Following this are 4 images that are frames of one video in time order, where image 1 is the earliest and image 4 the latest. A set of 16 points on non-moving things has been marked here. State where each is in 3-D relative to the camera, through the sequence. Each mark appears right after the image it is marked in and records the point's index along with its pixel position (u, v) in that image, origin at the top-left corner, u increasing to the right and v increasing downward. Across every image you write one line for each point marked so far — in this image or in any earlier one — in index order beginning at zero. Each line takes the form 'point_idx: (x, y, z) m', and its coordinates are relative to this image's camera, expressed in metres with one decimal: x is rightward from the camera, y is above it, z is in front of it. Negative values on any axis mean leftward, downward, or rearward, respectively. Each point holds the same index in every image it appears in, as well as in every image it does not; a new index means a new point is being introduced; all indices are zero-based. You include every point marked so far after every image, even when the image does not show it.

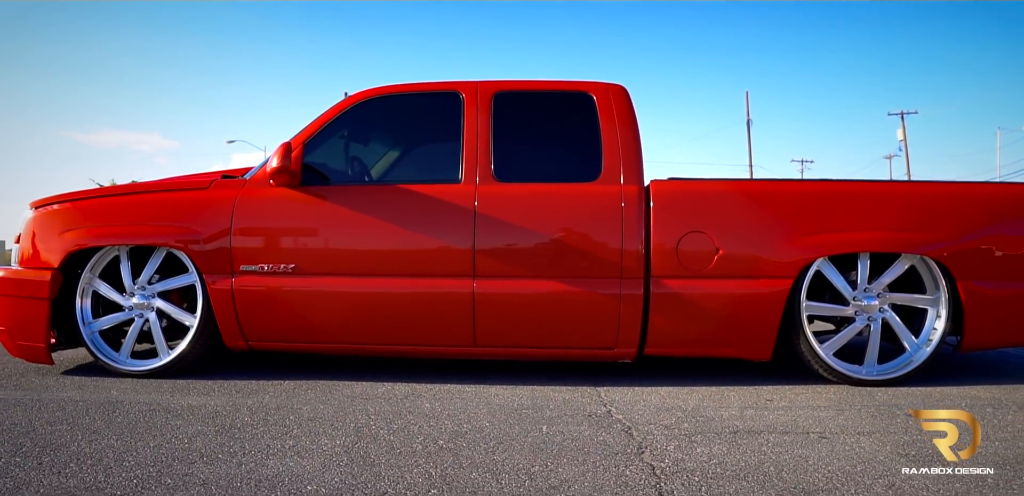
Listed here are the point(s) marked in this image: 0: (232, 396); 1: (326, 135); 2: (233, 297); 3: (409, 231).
0: (-1.4, -0.7, +3.7) m
1: (-1.1, +0.7, +4.3) m
2: (-1.5, -0.3, +4.1) m
3: (-0.6, +0.1, +4.0) m
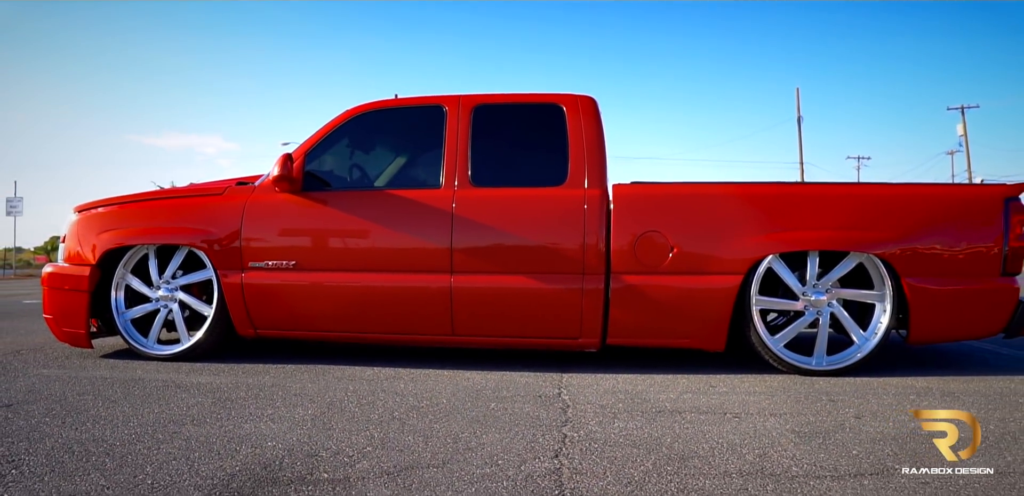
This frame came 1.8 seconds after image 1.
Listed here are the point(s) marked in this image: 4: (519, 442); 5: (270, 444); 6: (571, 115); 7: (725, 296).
0: (-1.6, -0.7, +4.2) m
1: (-1.2, +0.7, +4.8) m
2: (-1.7, -0.3, +4.6) m
3: (-0.7, +0.1, +4.5) m
4: (0.0, -0.7, +2.8) m
5: (-0.9, -0.7, +2.8) m
6: (+0.4, +0.8, +4.6) m
7: (+1.2, -0.3, +4.3) m
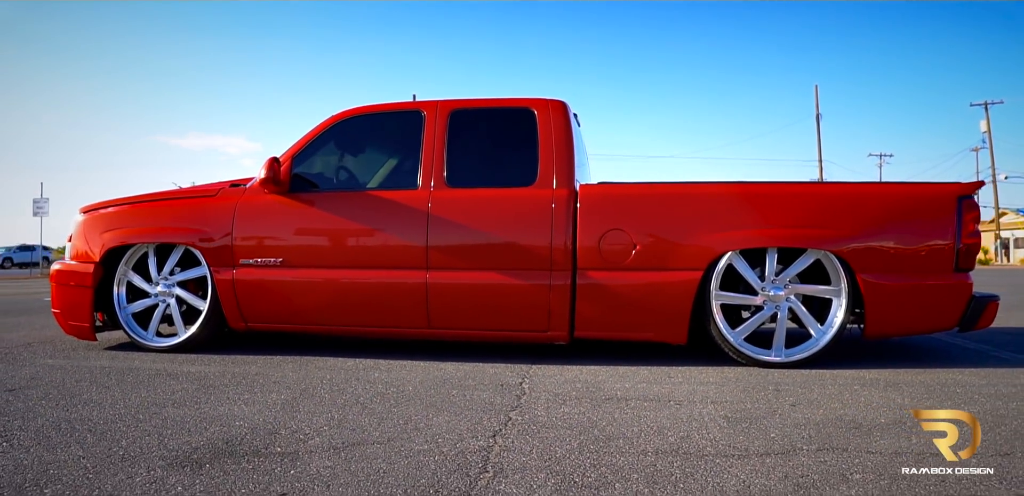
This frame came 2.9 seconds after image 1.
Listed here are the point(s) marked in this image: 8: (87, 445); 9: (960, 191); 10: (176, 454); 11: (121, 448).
0: (-1.8, -0.7, +4.5) m
1: (-1.4, +0.7, +5.1) m
2: (-1.9, -0.3, +4.9) m
3: (-0.9, +0.1, +4.7) m
4: (-0.2, -0.7, +3.0) m
5: (-1.1, -0.7, +3.0) m
6: (+0.2, +0.9, +4.8) m
7: (+1.1, -0.3, +4.5) m
8: (-1.6, -0.7, +2.7) m
9: (+2.7, +0.3, +4.4) m
10: (-1.2, -0.7, +2.6) m
11: (-1.4, -0.7, +2.7) m
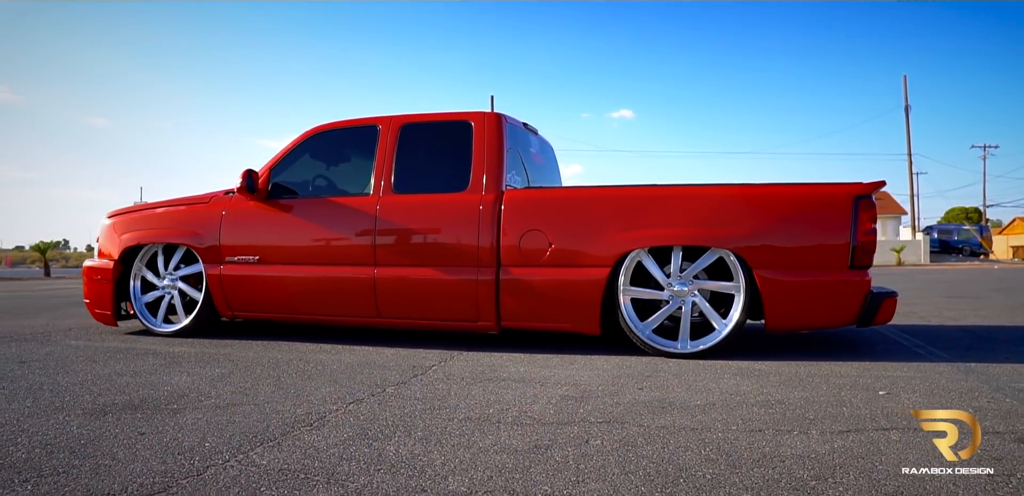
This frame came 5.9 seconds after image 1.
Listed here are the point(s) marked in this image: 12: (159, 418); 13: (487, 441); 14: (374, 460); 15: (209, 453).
0: (-2.2, -0.7, +5.3) m
1: (-1.8, +0.7, +5.9) m
2: (-2.3, -0.3, +5.7) m
3: (-1.3, +0.1, +5.5) m
4: (-0.9, -0.7, +3.7) m
5: (-1.8, -0.7, +3.8) m
6: (-0.3, +0.9, +5.4) m
7: (+0.6, -0.3, +4.9) m
8: (-2.3, -0.7, +3.5) m
9: (+2.2, +0.3, +4.7) m
10: (-1.9, -0.7, +3.3) m
11: (-2.1, -0.7, +3.4) m
12: (-1.5, -0.7, +3.1) m
13: (-0.1, -0.7, +2.8) m
14: (-0.5, -0.7, +2.5) m
15: (-1.1, -0.7, +2.6) m
